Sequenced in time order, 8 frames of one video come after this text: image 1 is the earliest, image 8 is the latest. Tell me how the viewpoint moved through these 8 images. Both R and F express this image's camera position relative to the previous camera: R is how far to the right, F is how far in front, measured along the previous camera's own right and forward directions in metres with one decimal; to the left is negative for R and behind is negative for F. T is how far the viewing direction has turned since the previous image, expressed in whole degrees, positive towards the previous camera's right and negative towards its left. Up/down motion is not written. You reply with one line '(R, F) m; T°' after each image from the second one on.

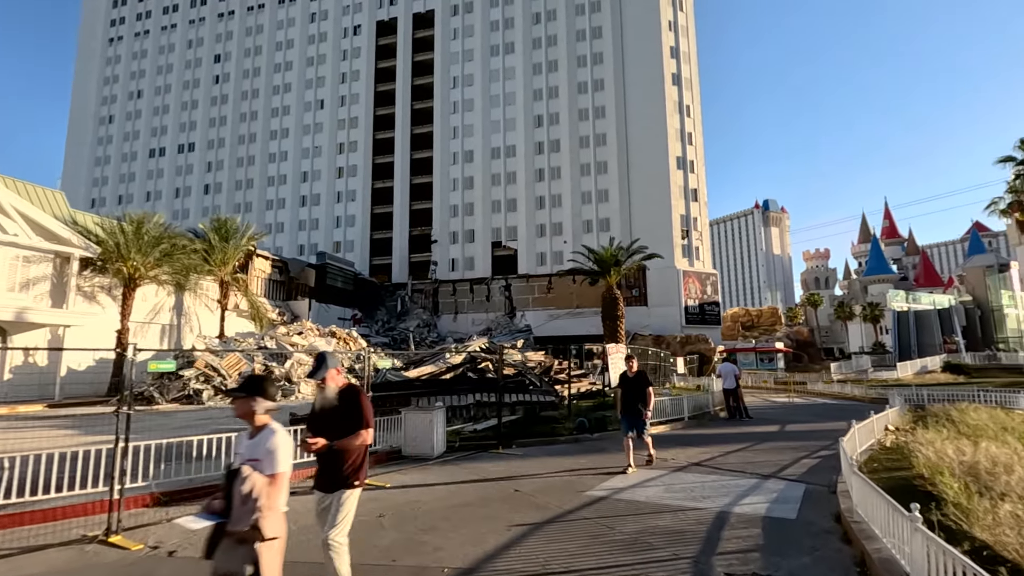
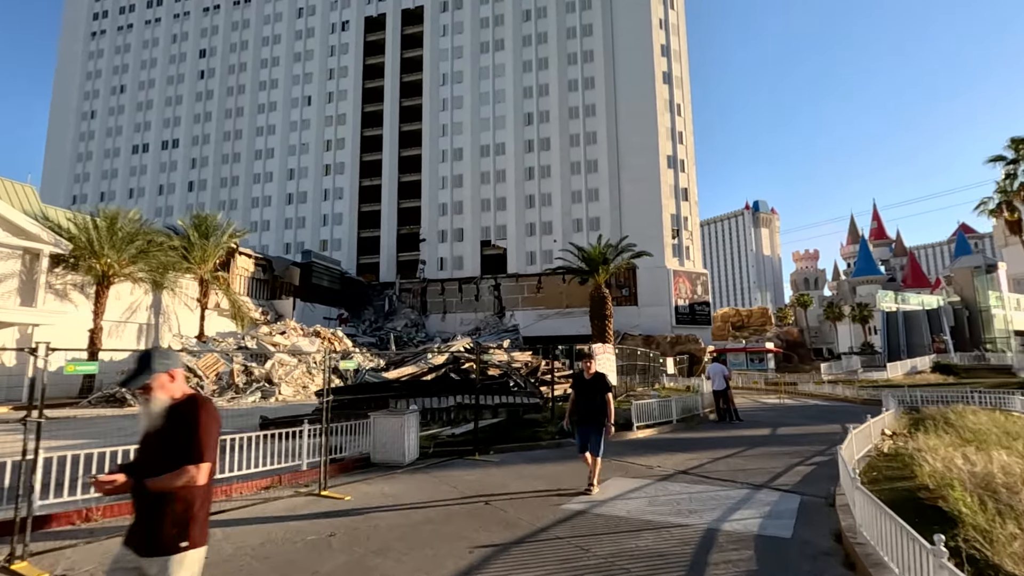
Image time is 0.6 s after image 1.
(+0.2, +0.5) m; +1°
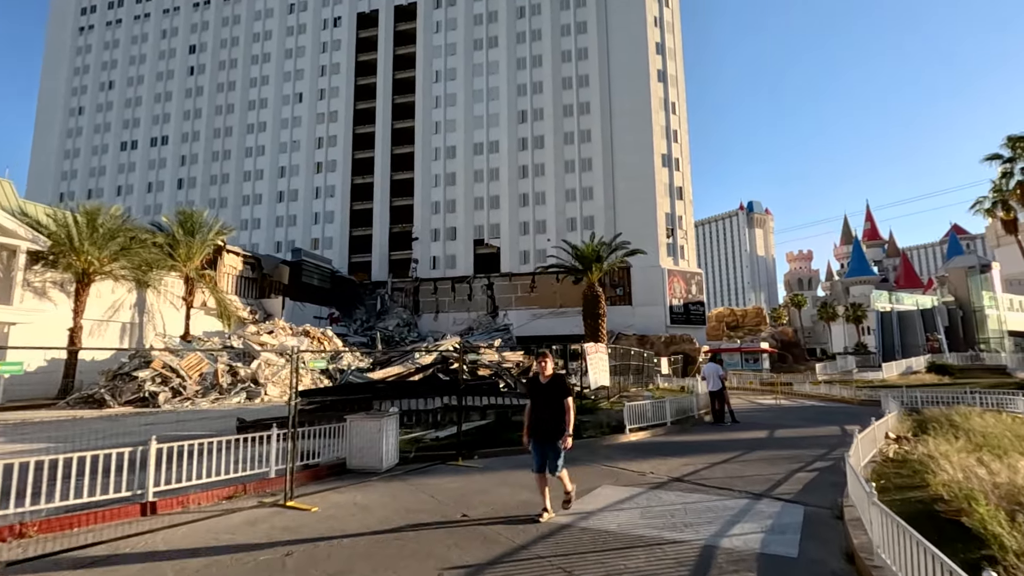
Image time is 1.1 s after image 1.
(+0.1, +0.5) m; +1°
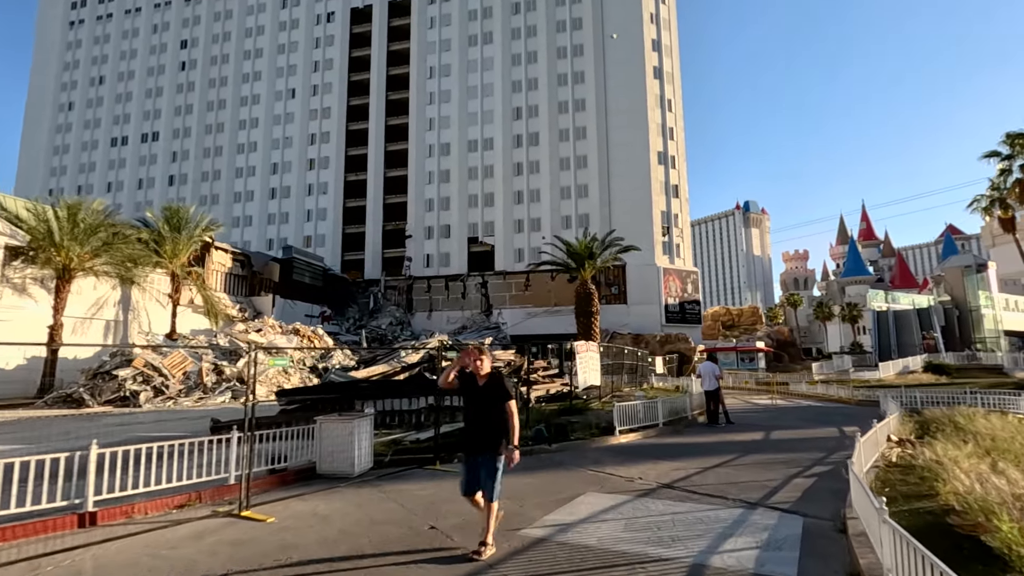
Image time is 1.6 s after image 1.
(+0.2, +0.5) m; 0°
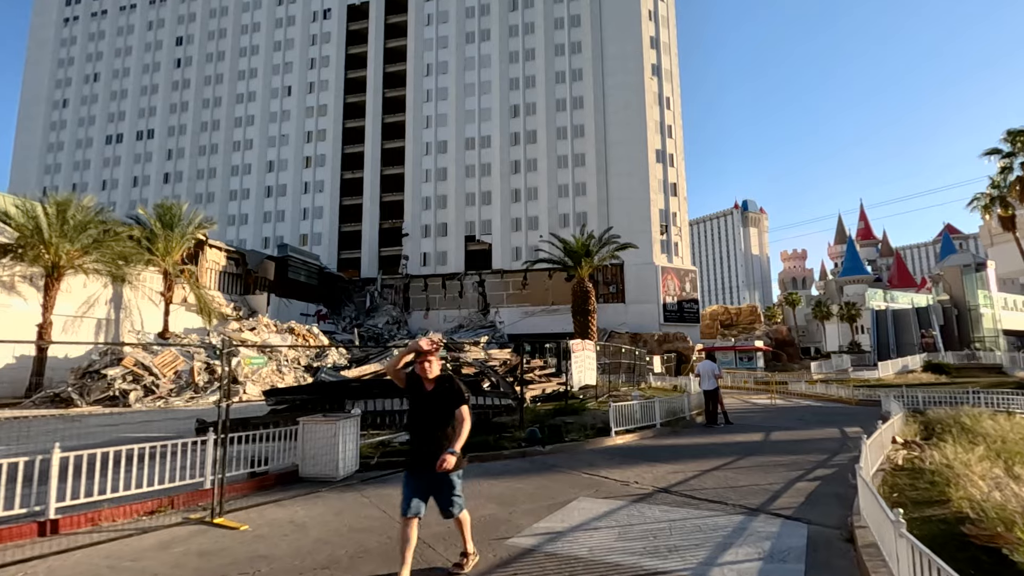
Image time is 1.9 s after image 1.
(+0.1, +0.3) m; 0°
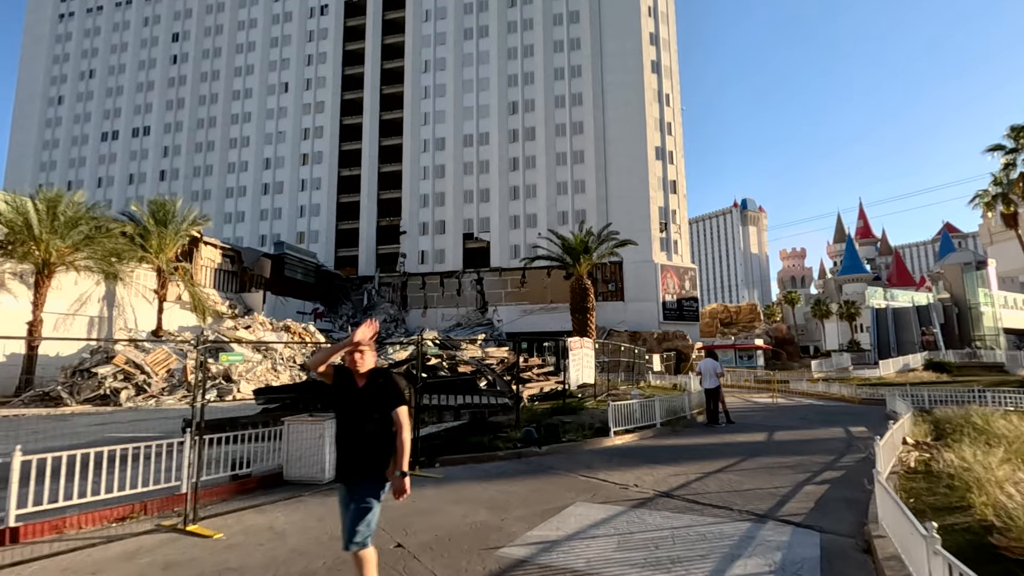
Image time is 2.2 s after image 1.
(+0.1, +0.3) m; 0°
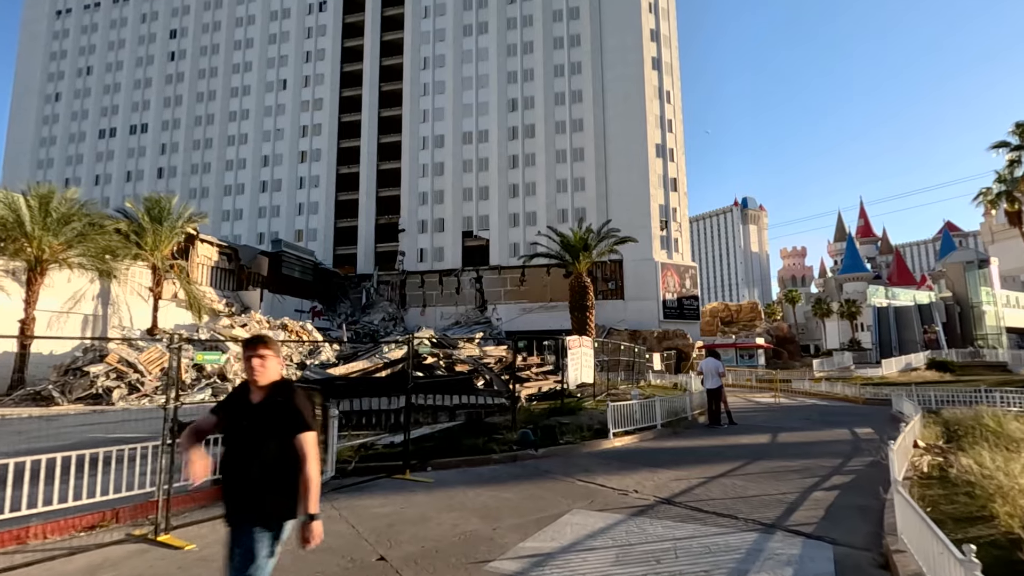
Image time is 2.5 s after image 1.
(+0.1, +0.3) m; 0°
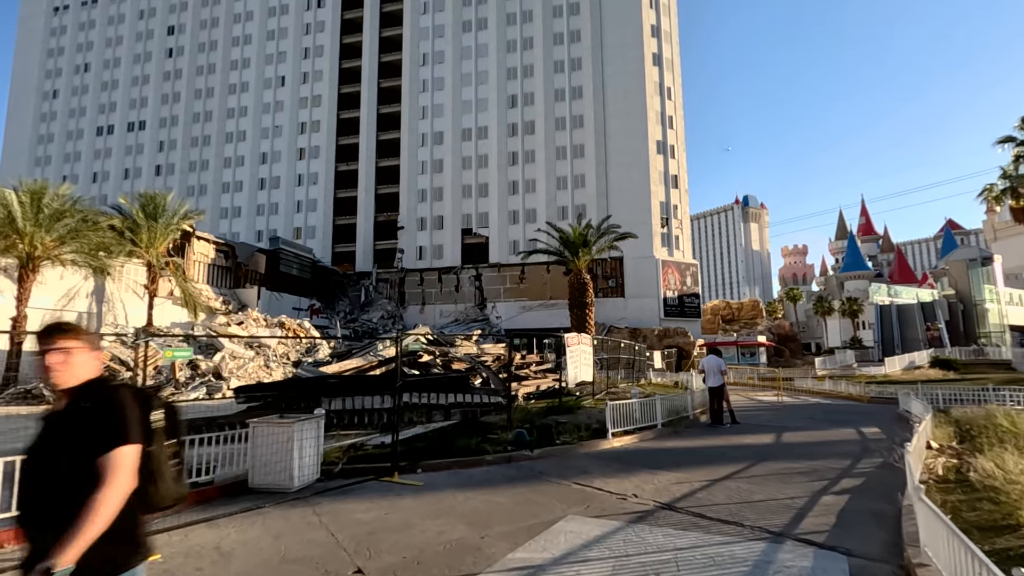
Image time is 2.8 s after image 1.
(+0.1, +0.3) m; 0°
